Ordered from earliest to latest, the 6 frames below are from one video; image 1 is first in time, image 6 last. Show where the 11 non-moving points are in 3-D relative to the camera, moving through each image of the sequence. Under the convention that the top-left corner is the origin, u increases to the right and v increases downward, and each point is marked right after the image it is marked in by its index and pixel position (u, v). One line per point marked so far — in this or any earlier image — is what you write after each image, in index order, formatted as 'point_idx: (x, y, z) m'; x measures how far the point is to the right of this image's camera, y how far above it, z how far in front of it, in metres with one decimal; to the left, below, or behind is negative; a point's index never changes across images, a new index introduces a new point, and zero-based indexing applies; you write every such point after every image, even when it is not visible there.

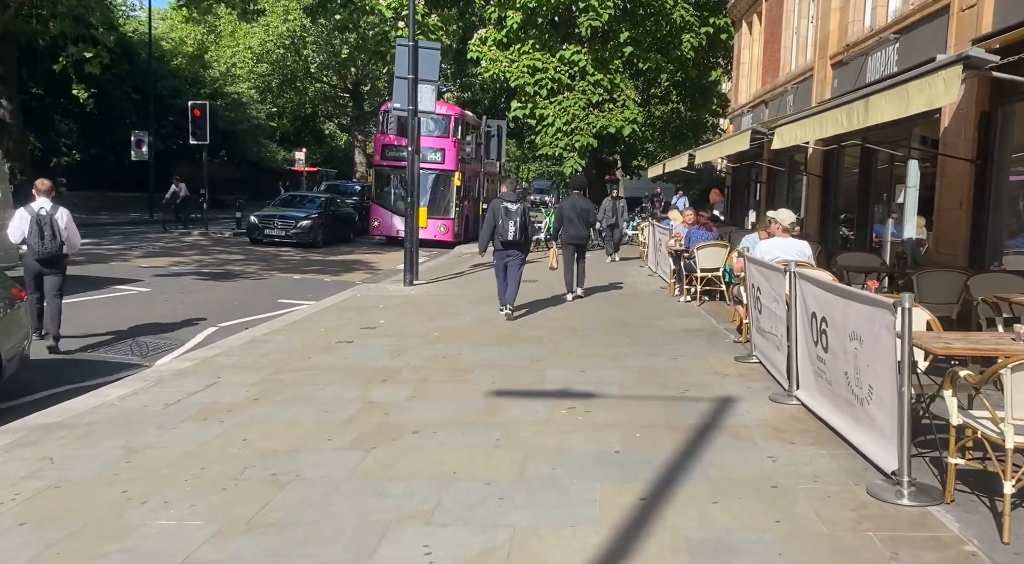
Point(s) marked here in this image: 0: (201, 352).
0: (-3.3, -0.7, +9.4) m
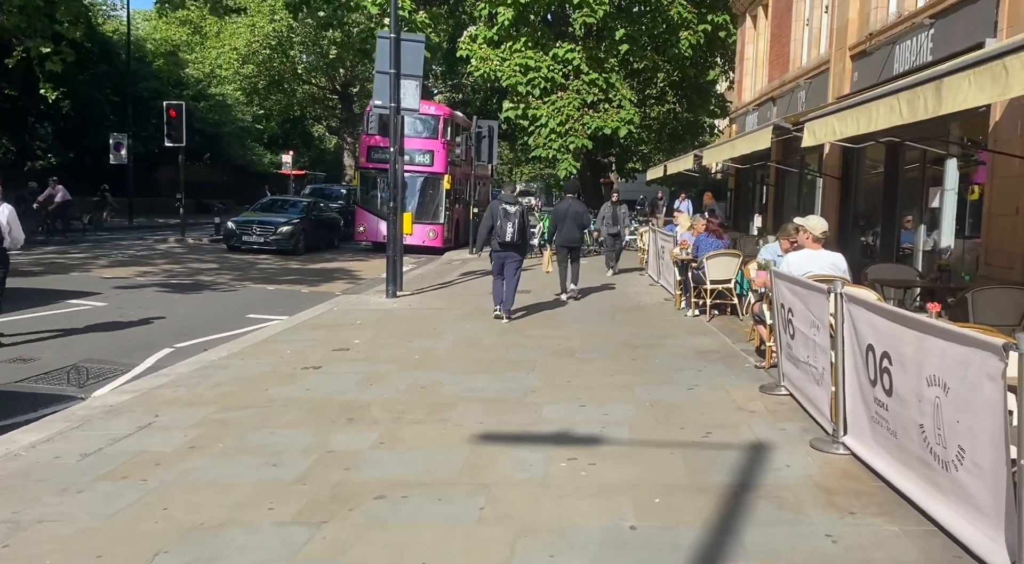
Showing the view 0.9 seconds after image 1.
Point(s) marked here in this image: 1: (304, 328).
0: (-3.4, -0.9, +8.2) m
1: (-2.7, -0.6, +11.6) m
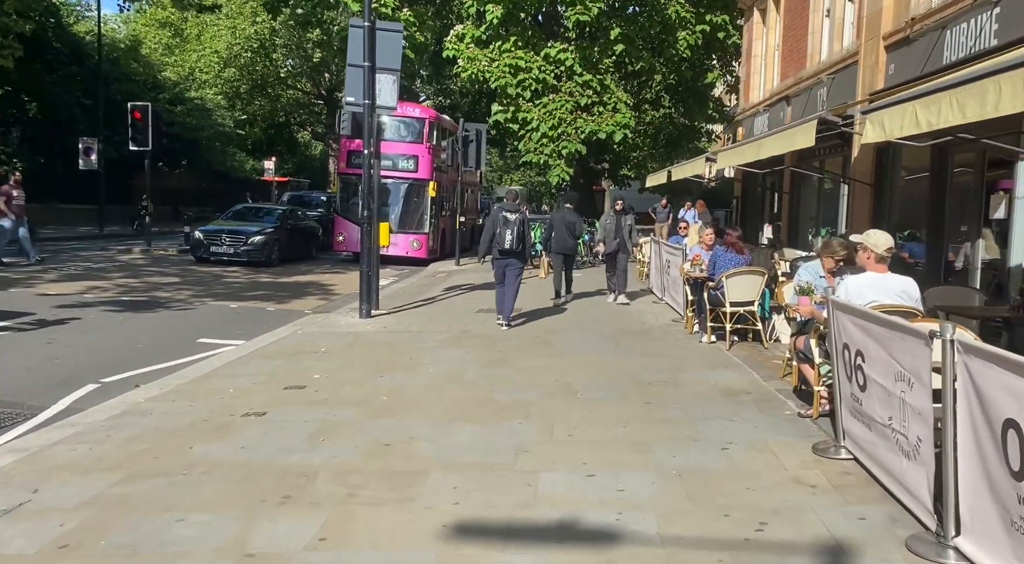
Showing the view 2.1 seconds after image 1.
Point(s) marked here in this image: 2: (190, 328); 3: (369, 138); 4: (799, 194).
0: (-3.5, -1.1, +6.6) m
1: (-2.8, -0.8, +10.0) m
2: (-4.5, -0.6, +12.6) m
3: (-2.1, +2.1, +12.9) m
4: (+5.0, +1.5, +15.4) m
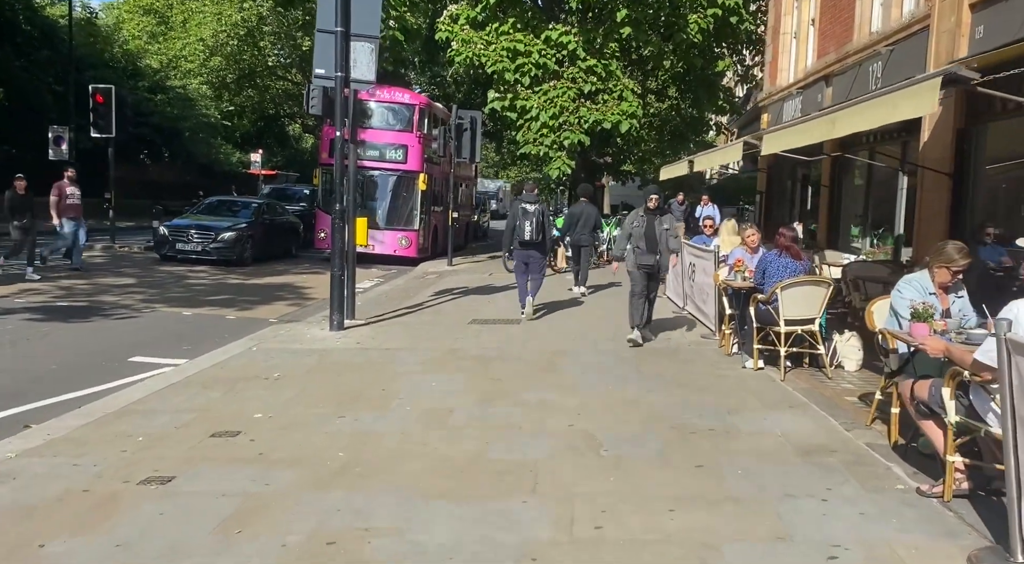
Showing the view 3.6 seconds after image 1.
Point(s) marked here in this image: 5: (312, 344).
0: (-3.5, -1.2, +4.6) m
1: (-2.8, -0.9, +8.0) m
2: (-4.5, -0.7, +10.6) m
3: (-2.1, +2.0, +10.9) m
4: (+4.9, +1.4, +13.5) m
5: (-2.3, -0.7, +10.1) m
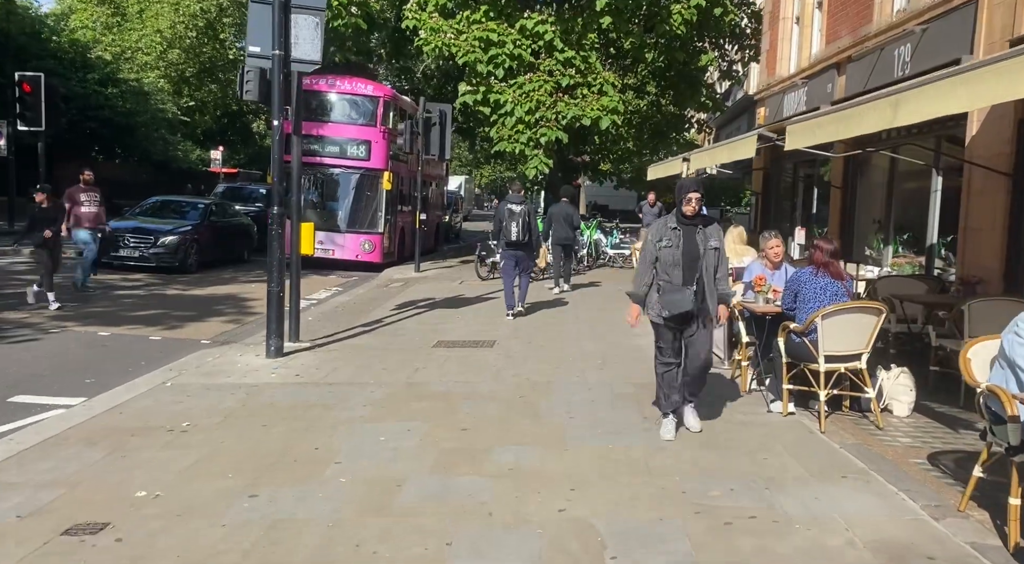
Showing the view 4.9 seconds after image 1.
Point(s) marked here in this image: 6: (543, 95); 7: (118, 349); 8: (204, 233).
0: (-3.6, -1.4, +2.8) m
1: (-3.0, -1.1, +6.2) m
2: (-4.8, -0.9, +8.7) m
3: (-2.4, +1.8, +9.2) m
4: (+4.6, +1.2, +11.9) m
5: (-2.5, -0.9, +8.4) m
6: (+0.7, +4.1, +19.4) m
7: (-4.5, -0.8, +10.1) m
8: (-6.4, +1.0, +18.6) m
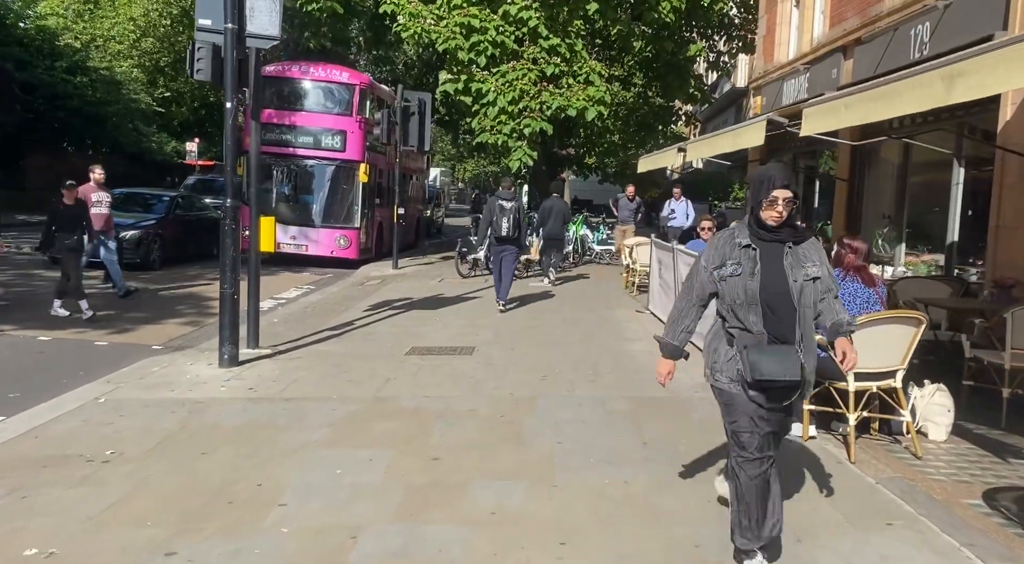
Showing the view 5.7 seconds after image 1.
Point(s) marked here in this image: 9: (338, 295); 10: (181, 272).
0: (-3.6, -1.5, +1.8) m
1: (-3.2, -1.1, +5.2) m
2: (-5.0, -0.9, +7.7) m
3: (-2.6, +1.8, +8.2) m
4: (+4.3, +1.2, +11.1) m
5: (-2.7, -0.9, +7.4) m
6: (+0.3, +4.2, +18.5) m
7: (-4.6, -0.8, +9.1) m
8: (-6.8, +1.1, +17.6) m
9: (-2.9, -0.2, +14.5) m
10: (-6.3, +0.2, +16.9) m
